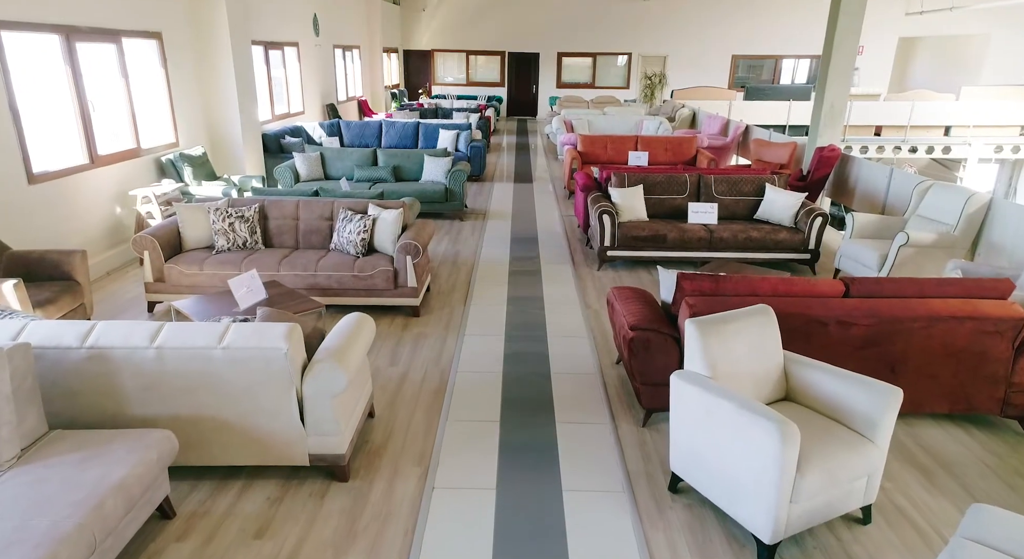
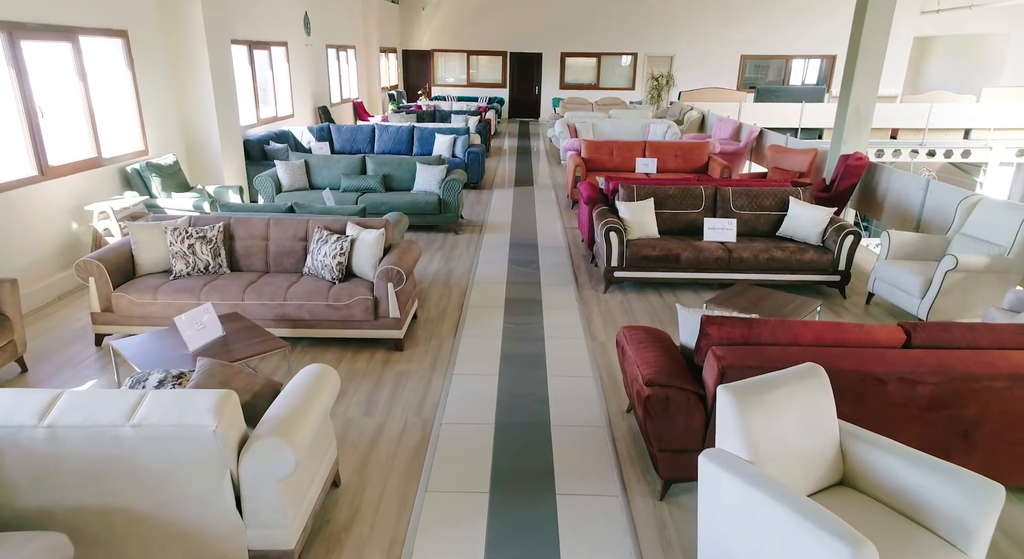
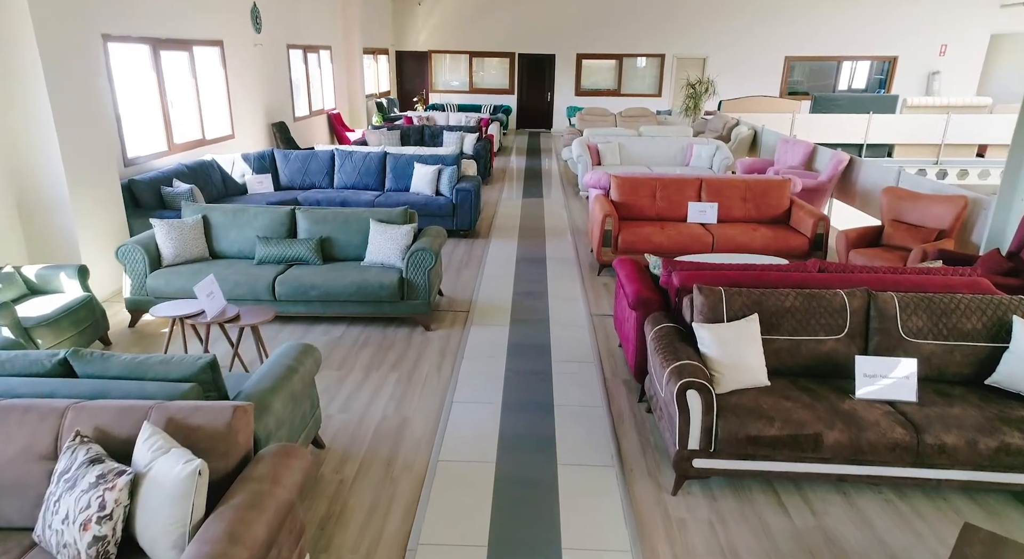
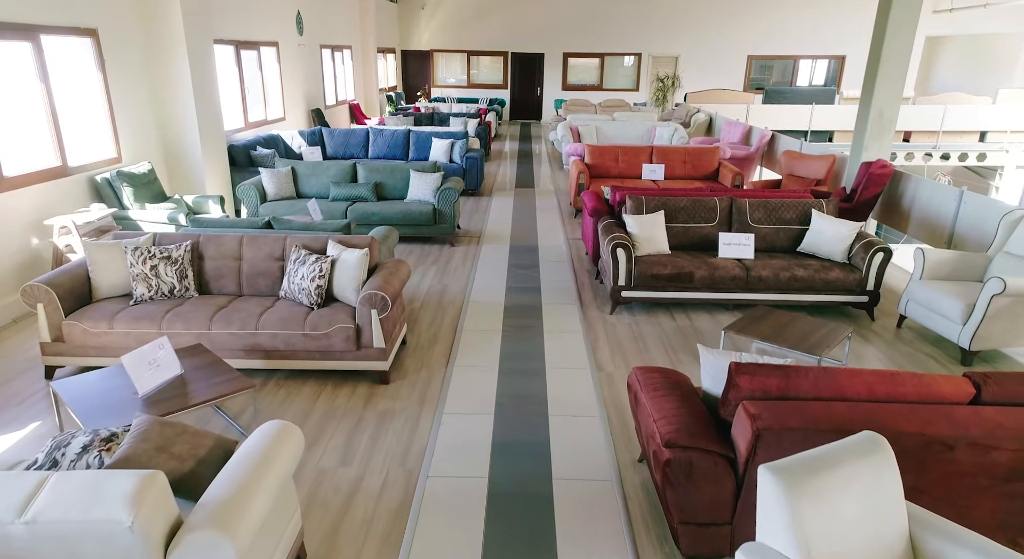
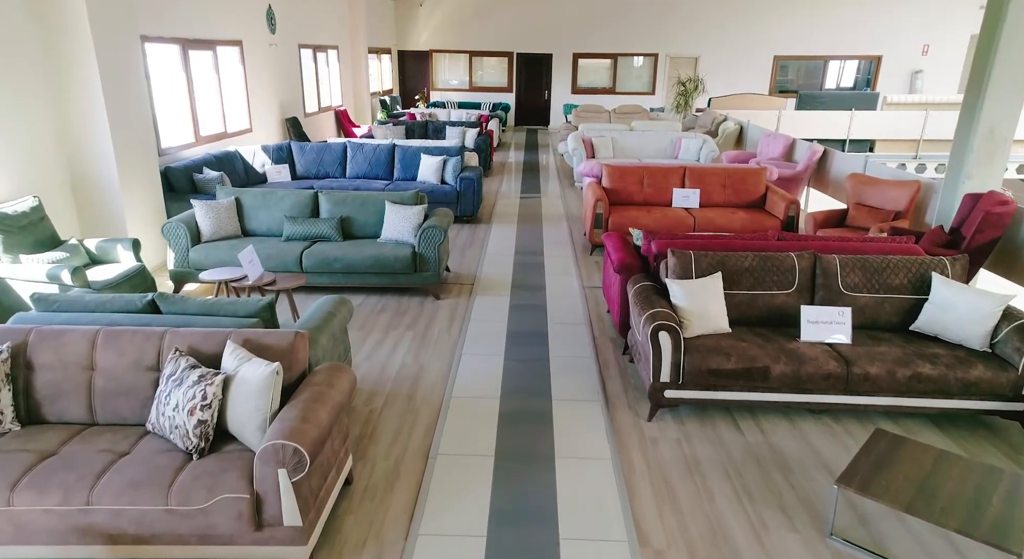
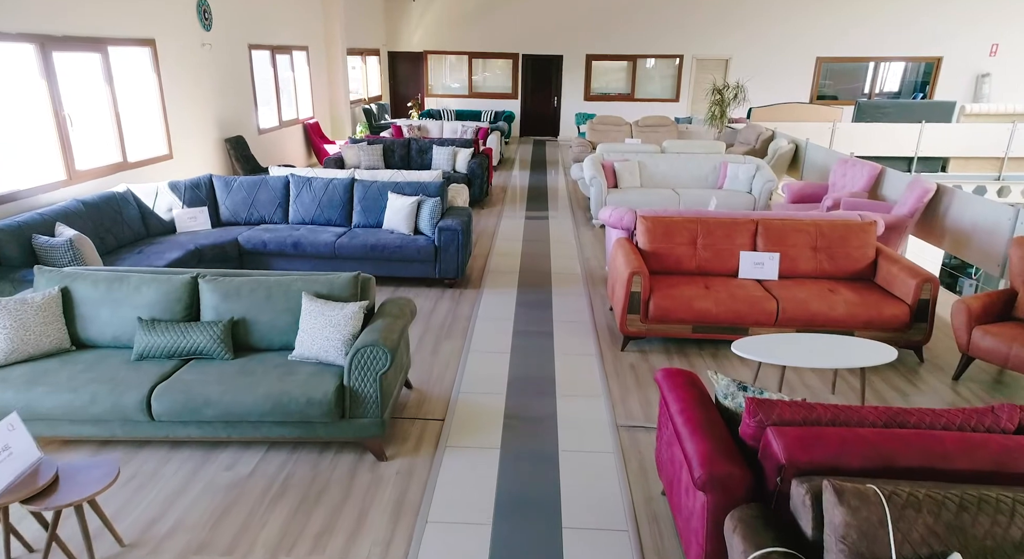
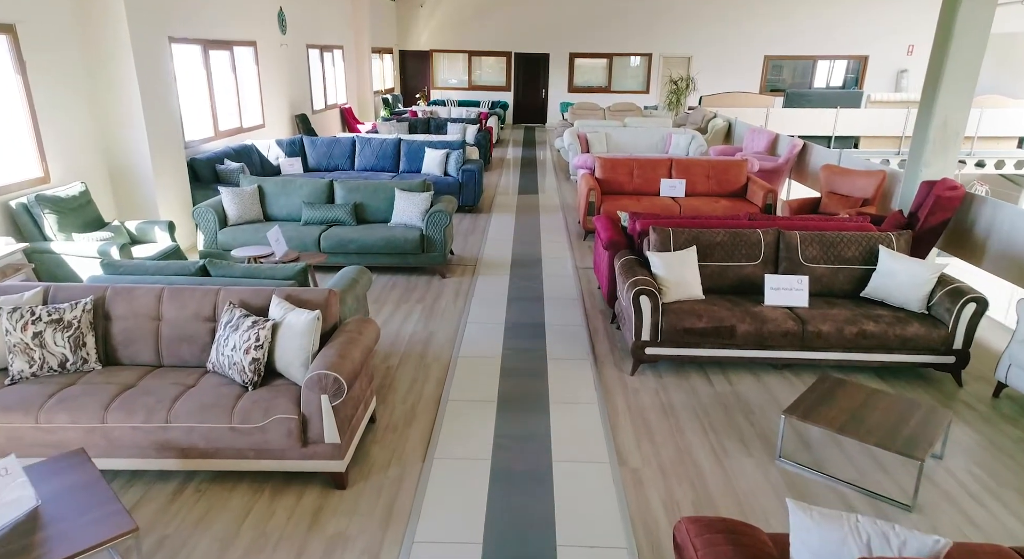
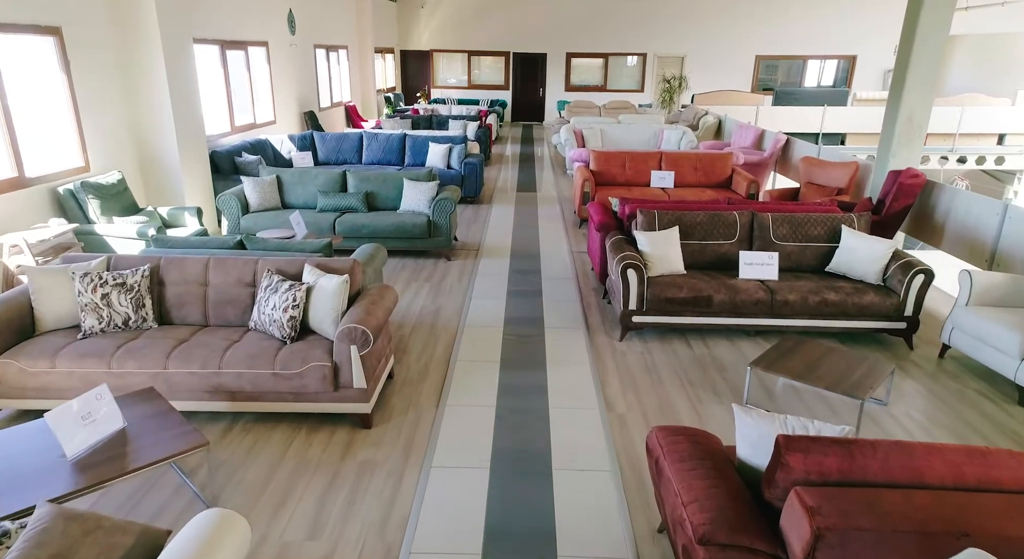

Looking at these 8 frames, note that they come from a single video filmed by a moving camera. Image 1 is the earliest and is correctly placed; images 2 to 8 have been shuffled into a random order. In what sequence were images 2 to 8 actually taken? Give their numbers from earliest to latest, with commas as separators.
2, 4, 8, 7, 5, 3, 6
